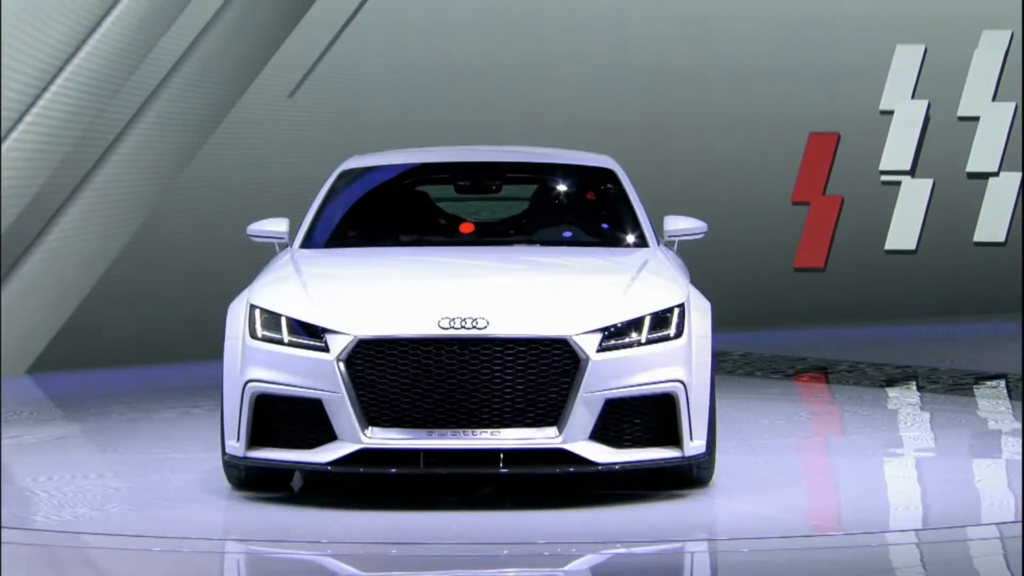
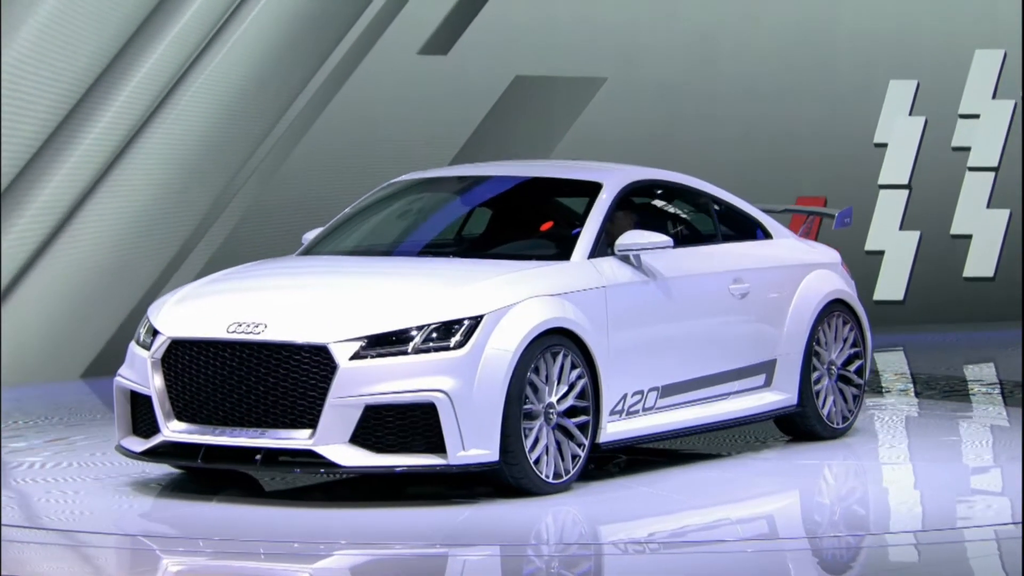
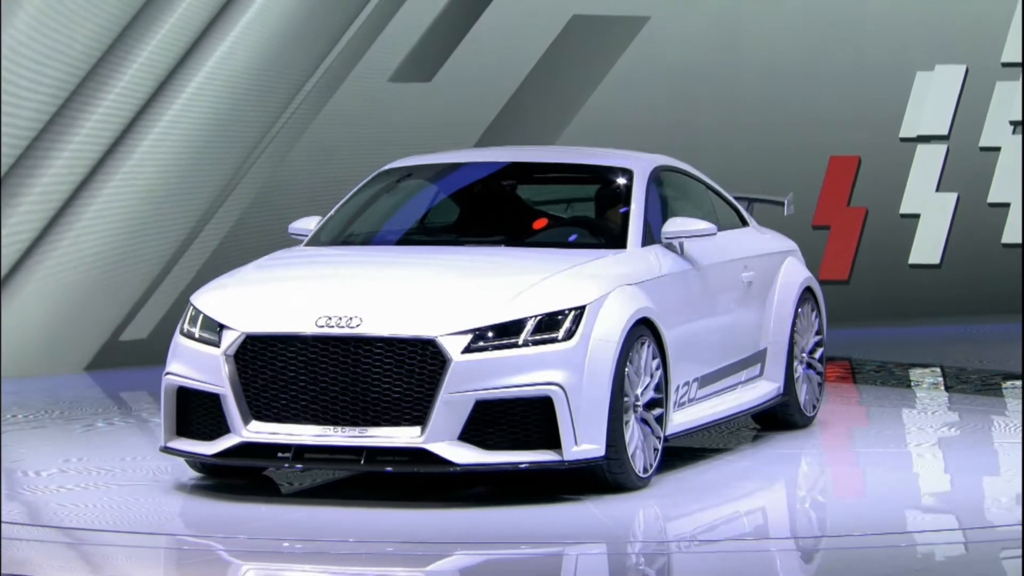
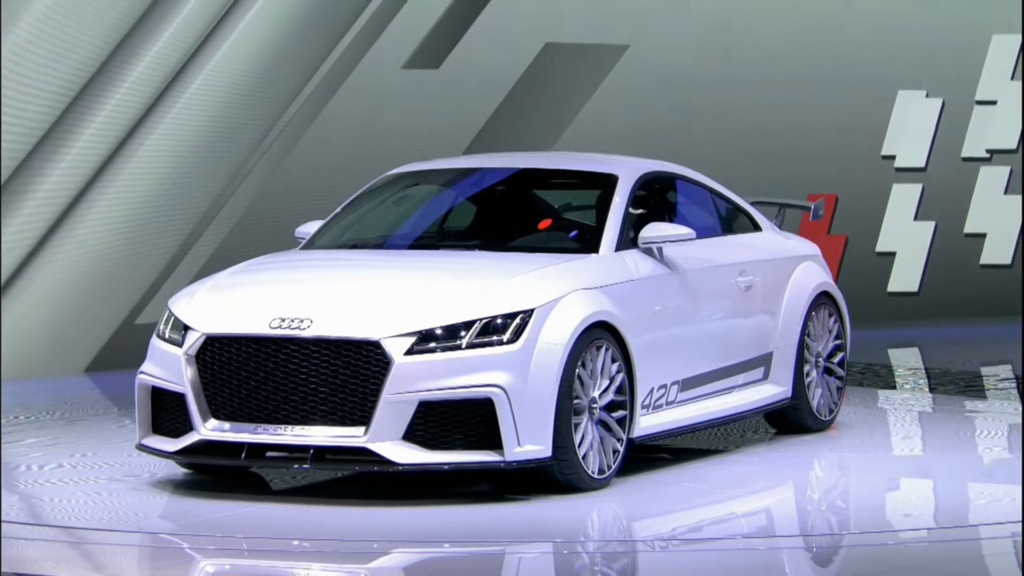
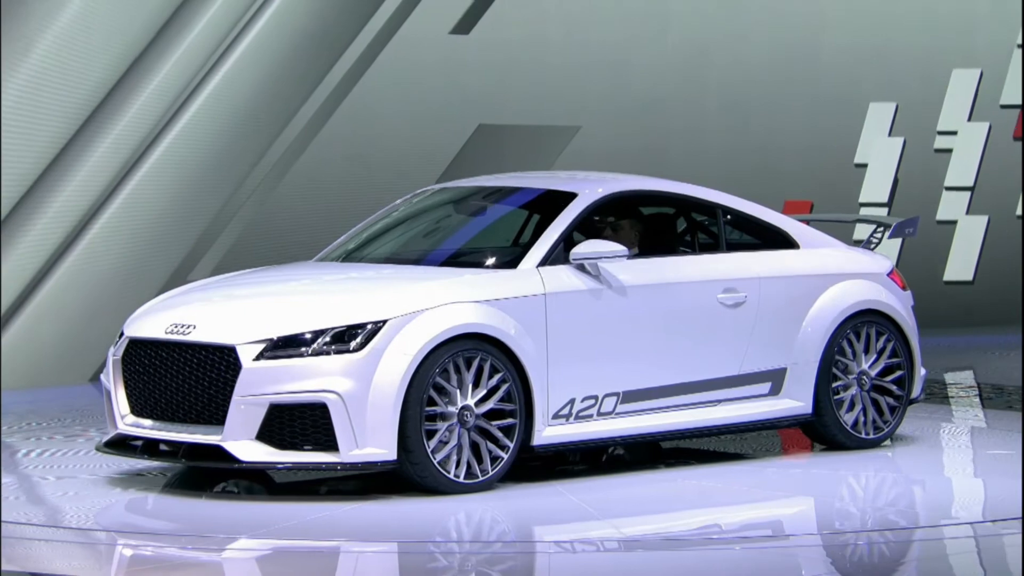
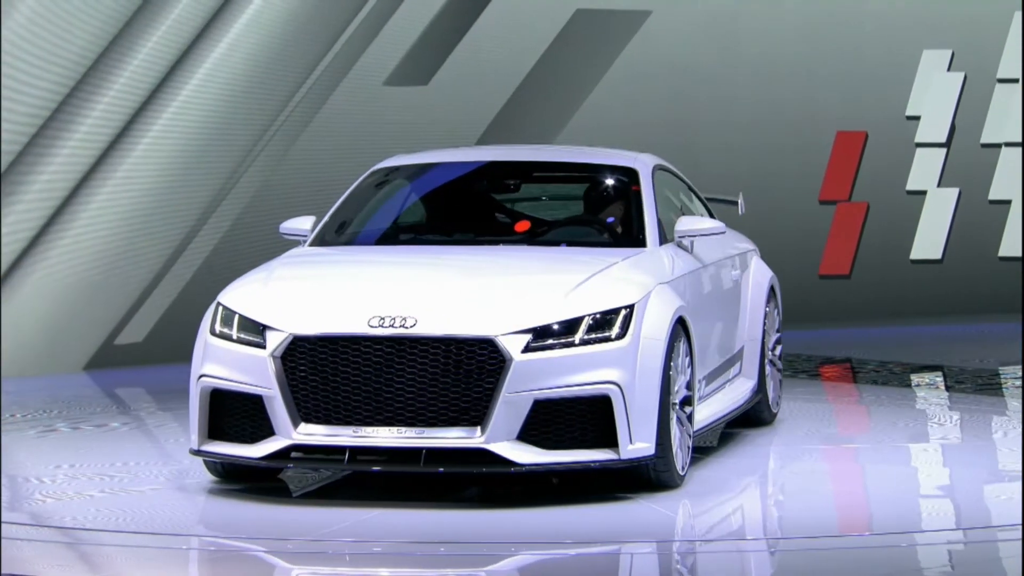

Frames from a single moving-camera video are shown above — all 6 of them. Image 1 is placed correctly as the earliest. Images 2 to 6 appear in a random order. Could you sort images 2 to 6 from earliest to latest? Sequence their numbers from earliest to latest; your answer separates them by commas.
6, 3, 4, 2, 5
